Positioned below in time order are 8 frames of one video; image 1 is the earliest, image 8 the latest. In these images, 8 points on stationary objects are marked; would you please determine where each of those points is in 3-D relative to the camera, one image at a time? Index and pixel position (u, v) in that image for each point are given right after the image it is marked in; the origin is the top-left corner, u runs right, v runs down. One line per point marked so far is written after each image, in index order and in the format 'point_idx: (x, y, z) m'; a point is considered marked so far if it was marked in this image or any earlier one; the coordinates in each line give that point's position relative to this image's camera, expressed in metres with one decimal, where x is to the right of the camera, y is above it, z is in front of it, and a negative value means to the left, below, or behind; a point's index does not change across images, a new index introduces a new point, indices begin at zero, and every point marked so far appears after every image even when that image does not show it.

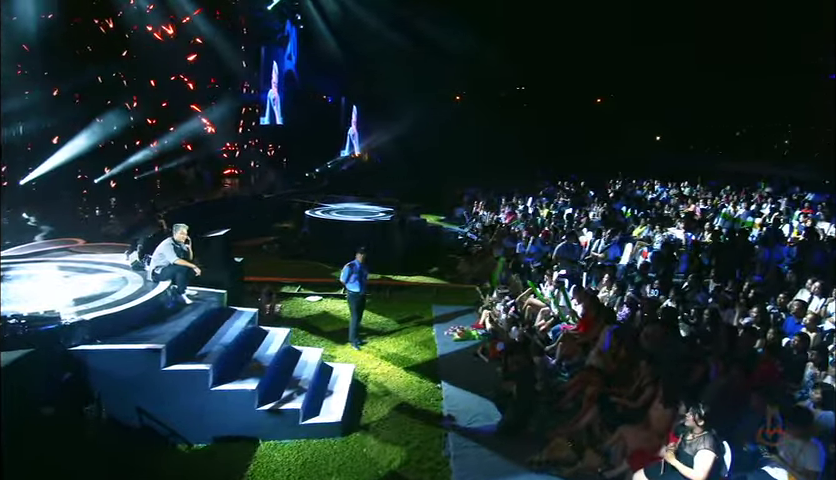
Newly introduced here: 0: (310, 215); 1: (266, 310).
0: (-2.9, +0.6, +17.6) m
1: (-2.9, -1.3, +12.0) m
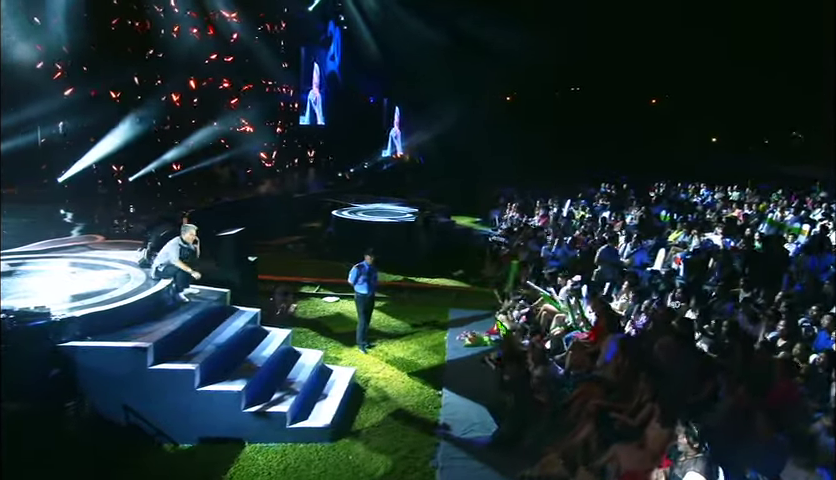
0: (-2.2, +0.6, +17.6) m
1: (-2.6, -1.3, +12.0) m
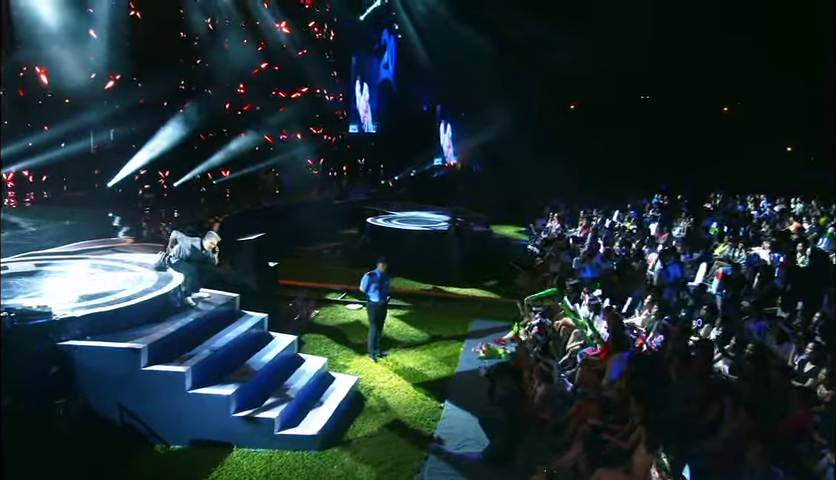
0: (-1.2, +0.4, +17.6) m
1: (-2.3, -1.4, +12.1) m
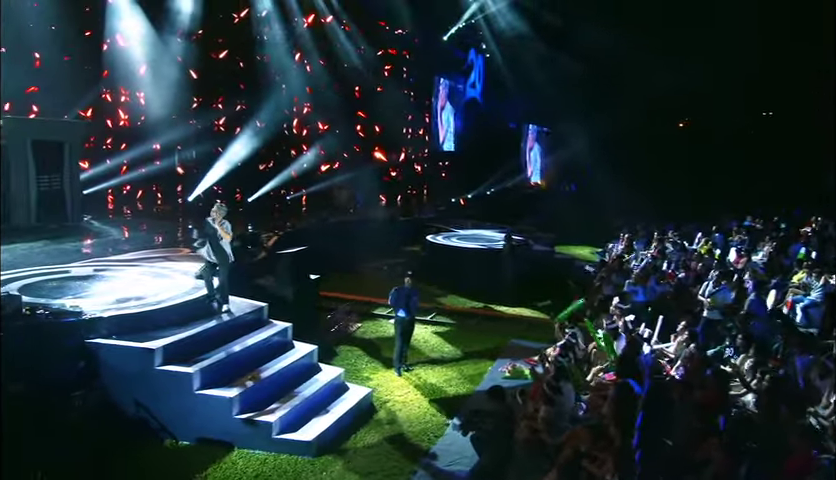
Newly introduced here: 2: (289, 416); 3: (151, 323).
0: (+0.3, 0.0, +17.9) m
1: (-1.6, -1.7, +12.5) m
2: (-1.6, -2.1, +7.9) m
3: (-3.4, -1.1, +8.4) m
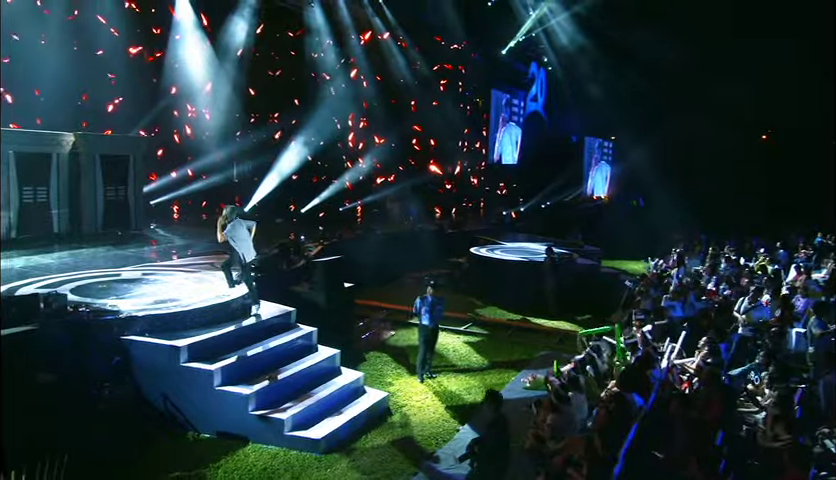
0: (+1.5, -0.4, +18.0) m
1: (-1.0, -1.9, +12.9) m
2: (-1.5, -2.2, +8.4) m
3: (-3.3, -1.2, +9.1) m
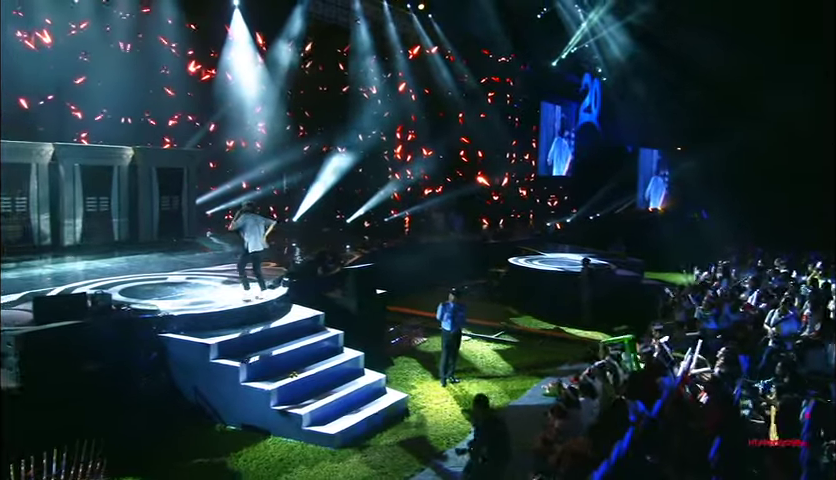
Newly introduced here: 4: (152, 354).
0: (+2.6, -0.6, +18.2) m
1: (-0.4, -2.1, +13.3) m
2: (-1.3, -2.3, +8.8) m
3: (-3.0, -1.3, +9.7) m
4: (-3.7, -1.6, +9.1) m
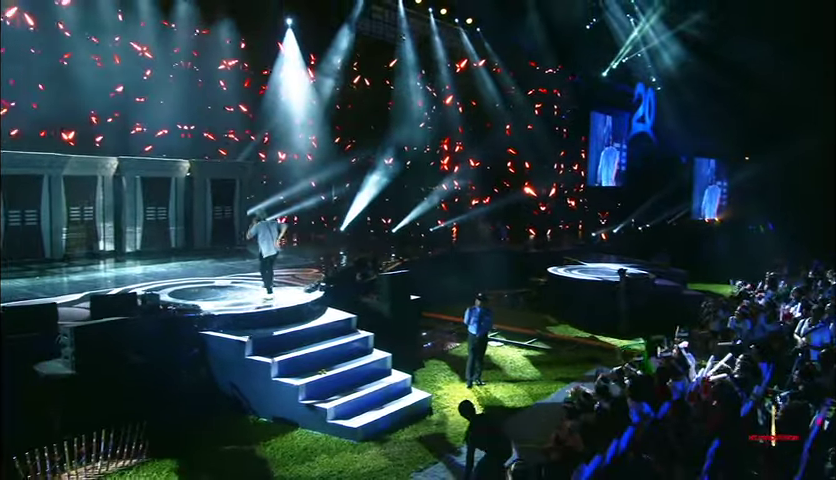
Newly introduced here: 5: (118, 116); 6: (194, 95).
0: (+3.7, -0.9, +18.4) m
1: (+0.3, -2.2, +13.8) m
2: (-1.1, -2.4, +9.4) m
3: (-2.7, -1.3, +10.5) m
4: (-3.4, -1.7, +9.9) m
5: (-8.2, +3.4, +17.7) m
6: (-6.7, +4.3, +19.5) m
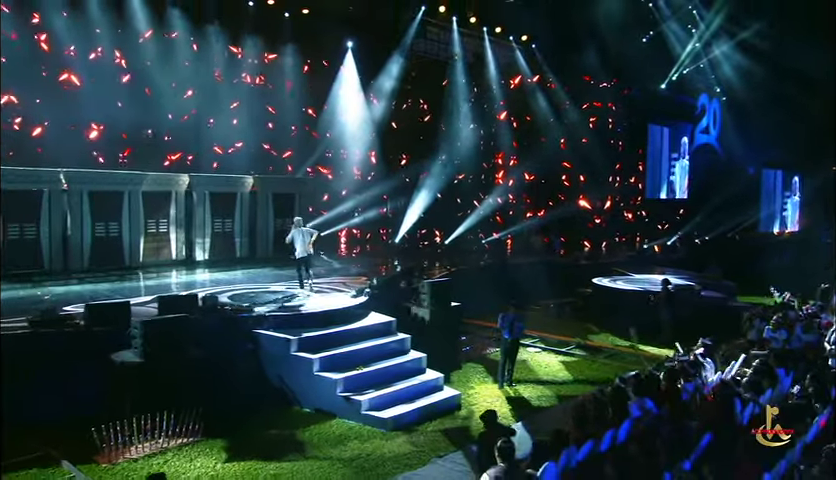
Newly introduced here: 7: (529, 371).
0: (+5.1, -1.2, +18.8) m
1: (+1.2, -2.4, +14.6) m
2: (-0.6, -2.5, +10.3) m
3: (-2.1, -1.5, +11.6) m
4: (-2.9, -1.8, +11.1) m
5: (-6.8, +3.1, +19.4) m
6: (-5.1, +4.0, +21.1) m
7: (+2.3, -2.7, +13.4) m
